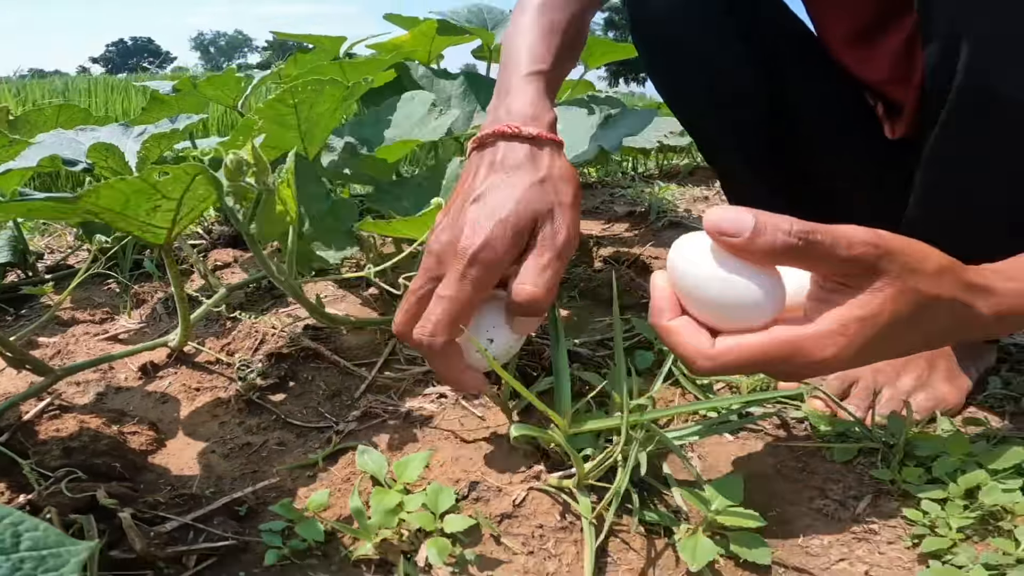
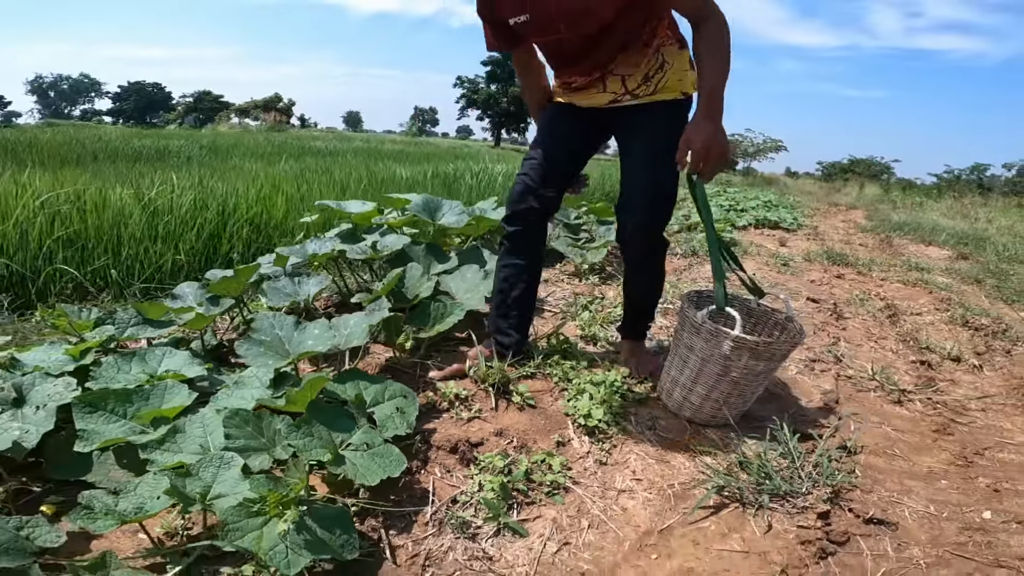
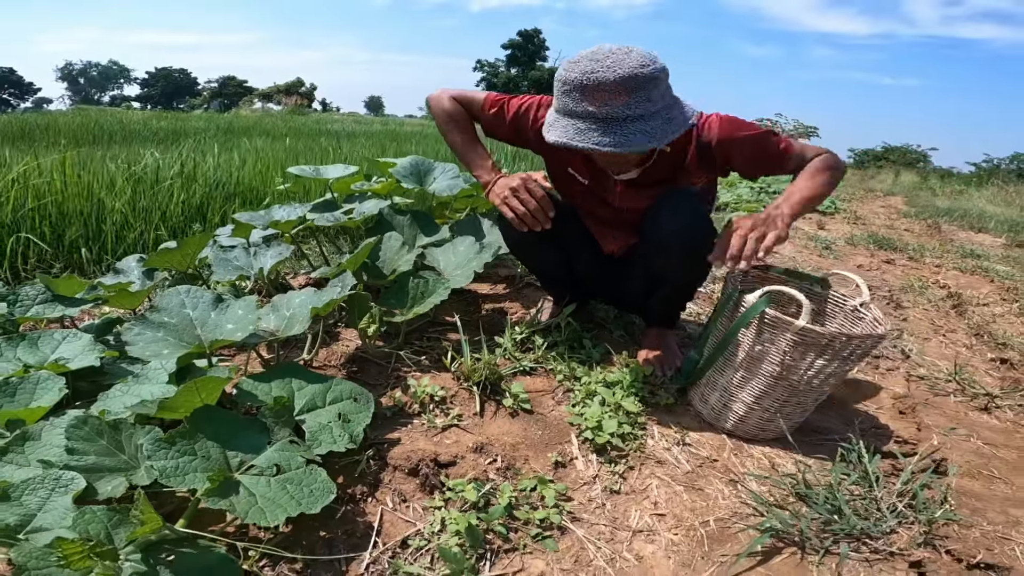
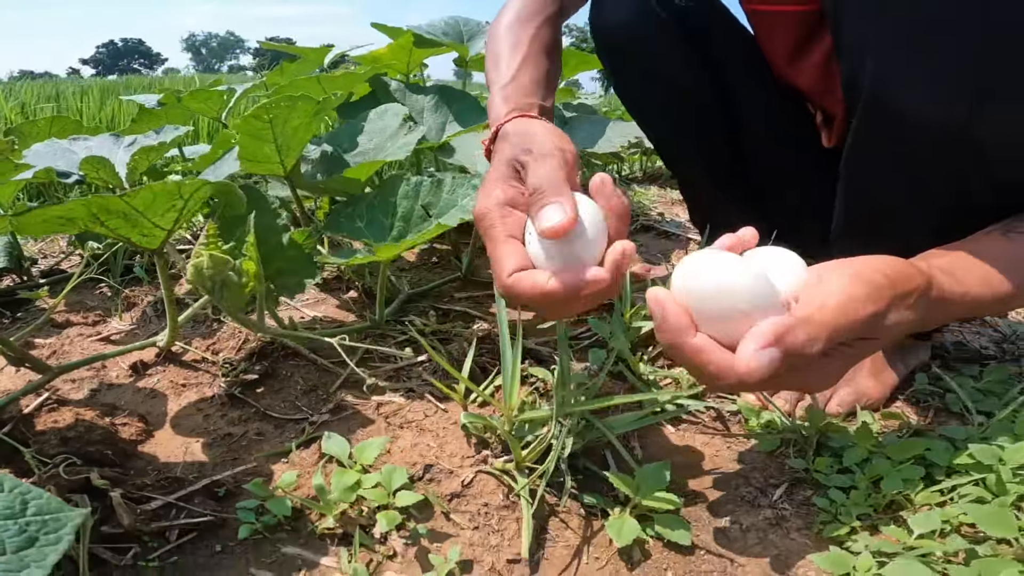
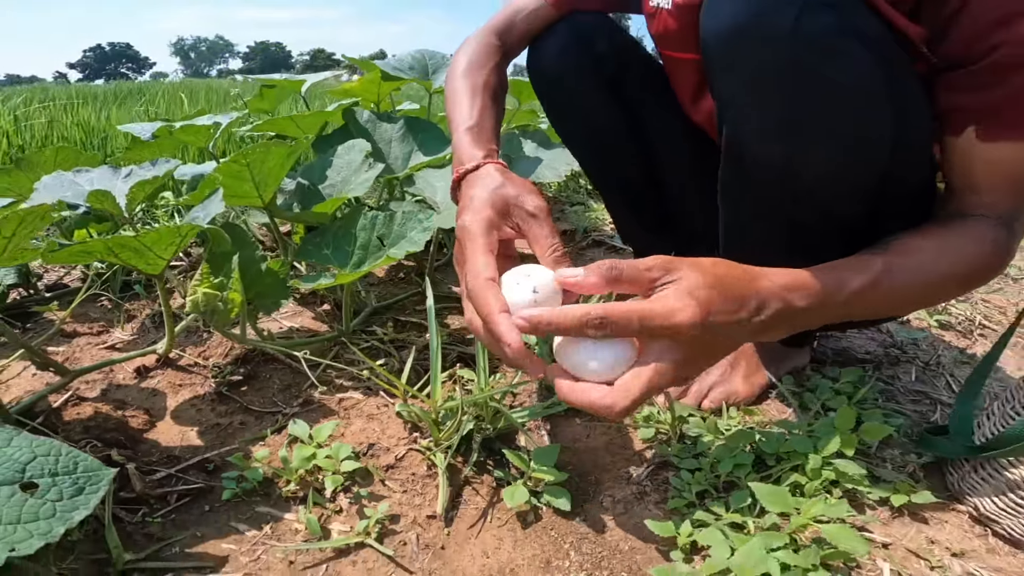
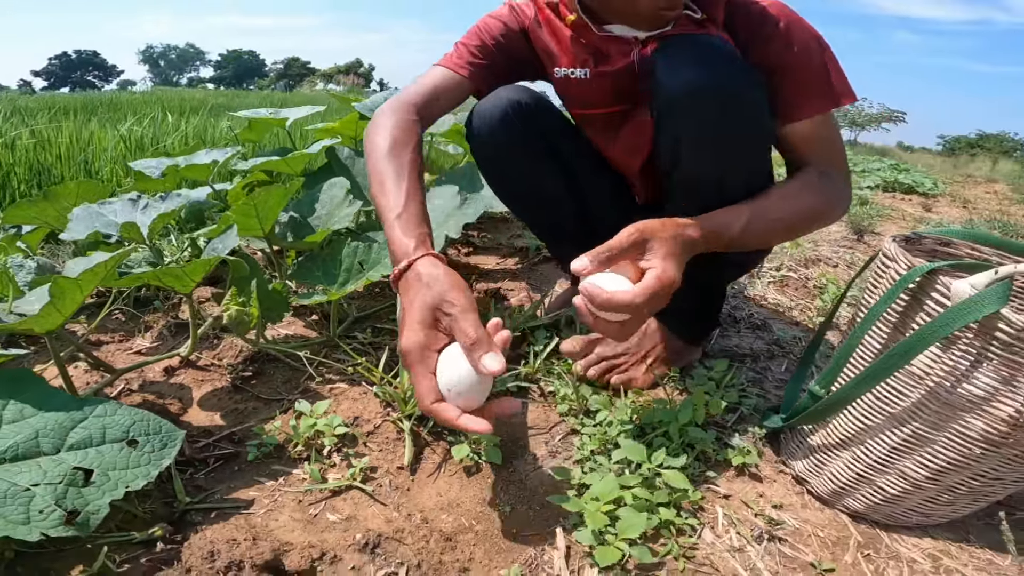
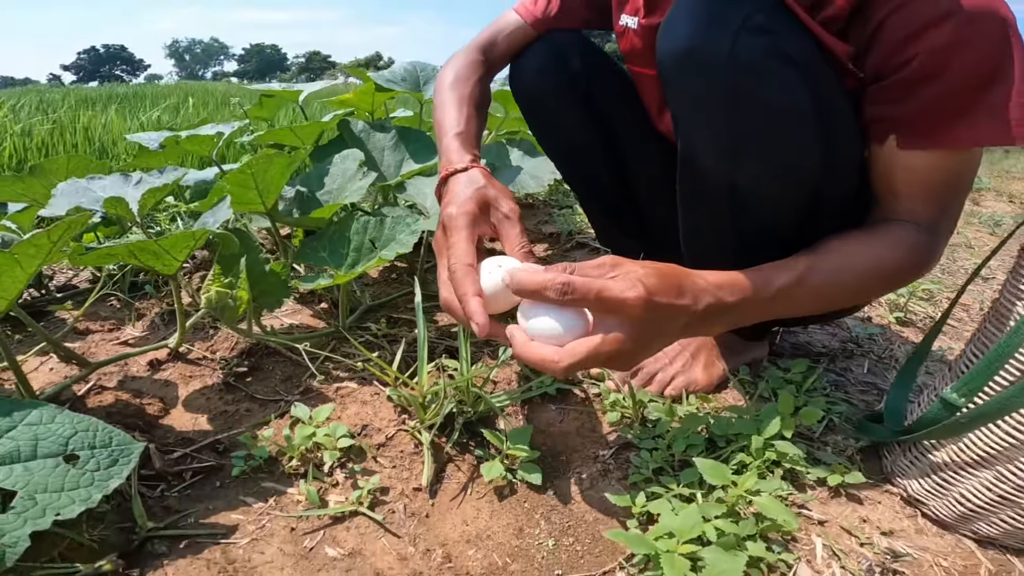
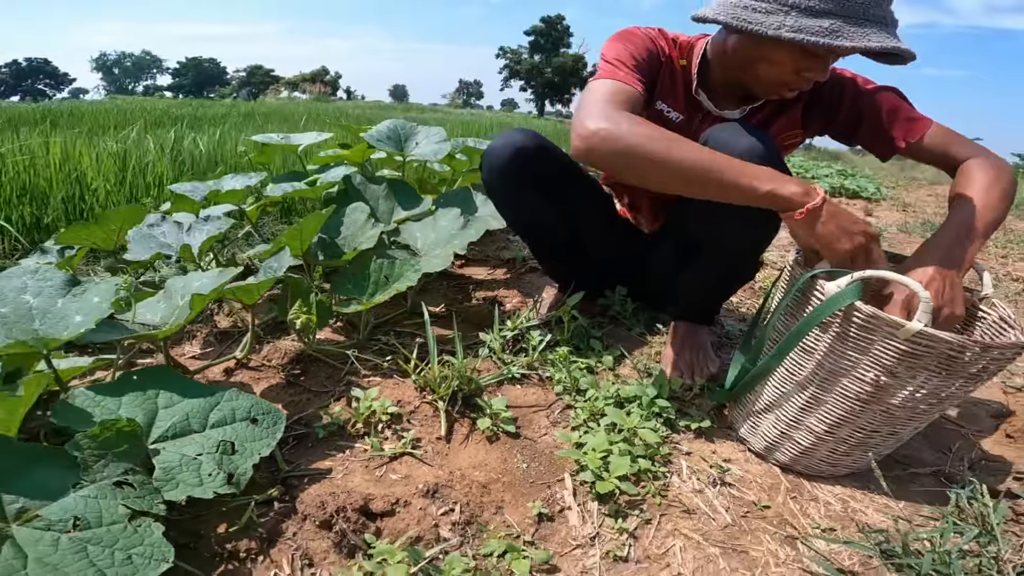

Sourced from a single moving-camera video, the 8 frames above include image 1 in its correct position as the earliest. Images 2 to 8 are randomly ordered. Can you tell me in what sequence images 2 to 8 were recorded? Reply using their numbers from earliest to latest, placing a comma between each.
4, 5, 7, 6, 8, 3, 2
